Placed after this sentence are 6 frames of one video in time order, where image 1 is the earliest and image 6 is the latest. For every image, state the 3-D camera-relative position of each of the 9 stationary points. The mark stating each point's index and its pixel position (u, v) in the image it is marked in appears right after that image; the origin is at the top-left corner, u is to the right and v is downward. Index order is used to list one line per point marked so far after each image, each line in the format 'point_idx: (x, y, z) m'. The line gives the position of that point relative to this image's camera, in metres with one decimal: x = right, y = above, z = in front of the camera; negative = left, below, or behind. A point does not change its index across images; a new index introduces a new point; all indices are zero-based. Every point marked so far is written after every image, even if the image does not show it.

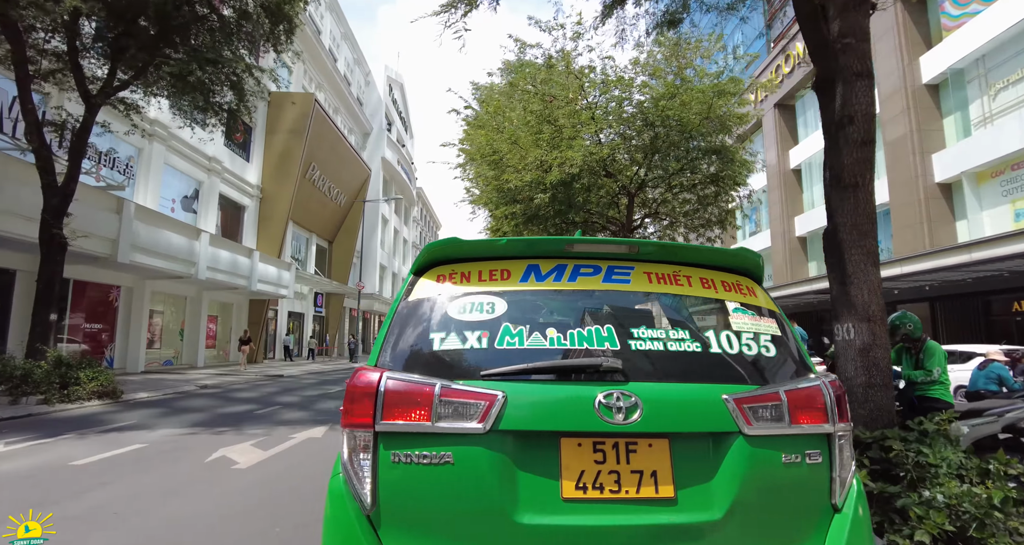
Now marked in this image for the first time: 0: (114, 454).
0: (-5.3, -2.4, +7.1) m
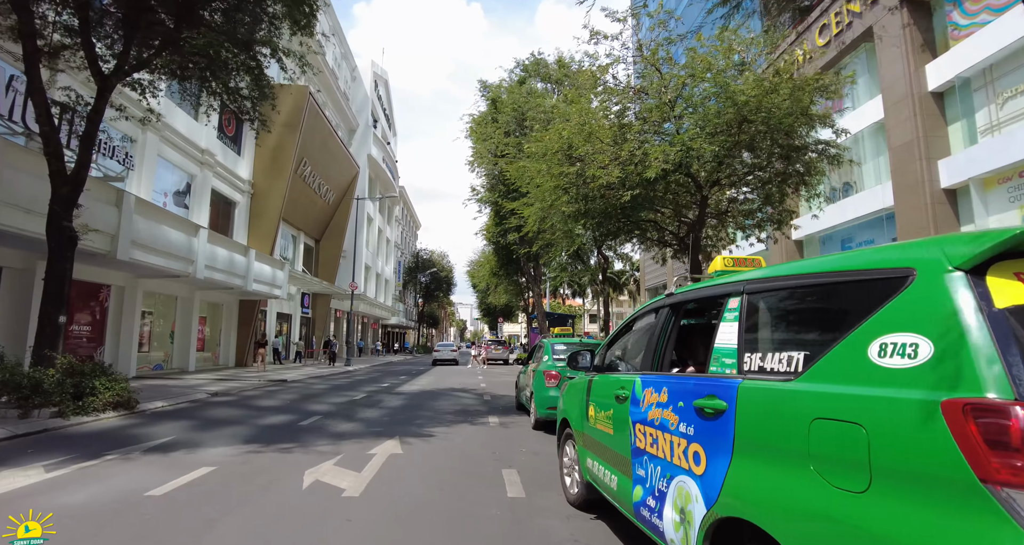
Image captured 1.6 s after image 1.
0: (-3.8, -2.4, +6.2) m
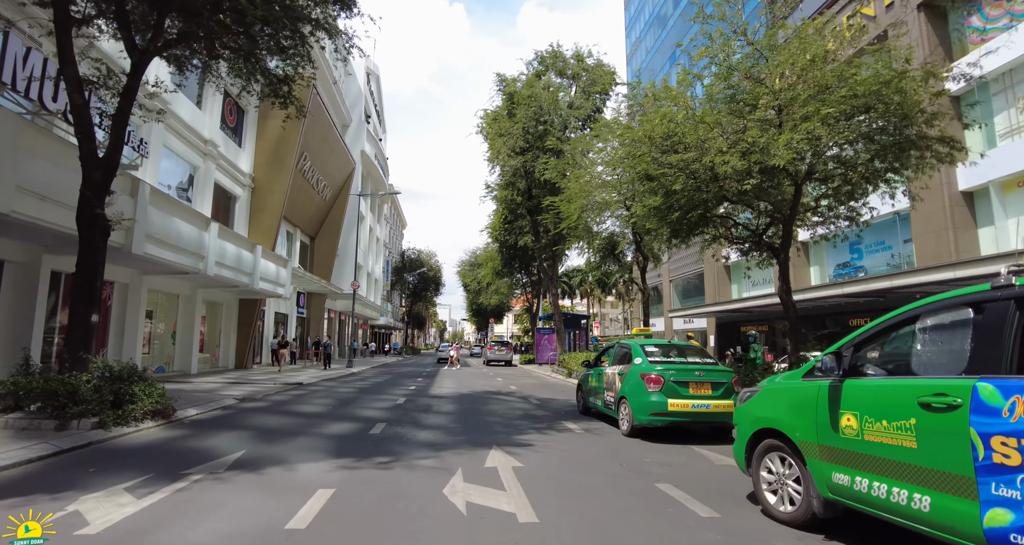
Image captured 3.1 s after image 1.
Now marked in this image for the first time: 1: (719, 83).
0: (-2.0, -2.3, +5.4) m
1: (+3.7, +3.3, +9.5) m
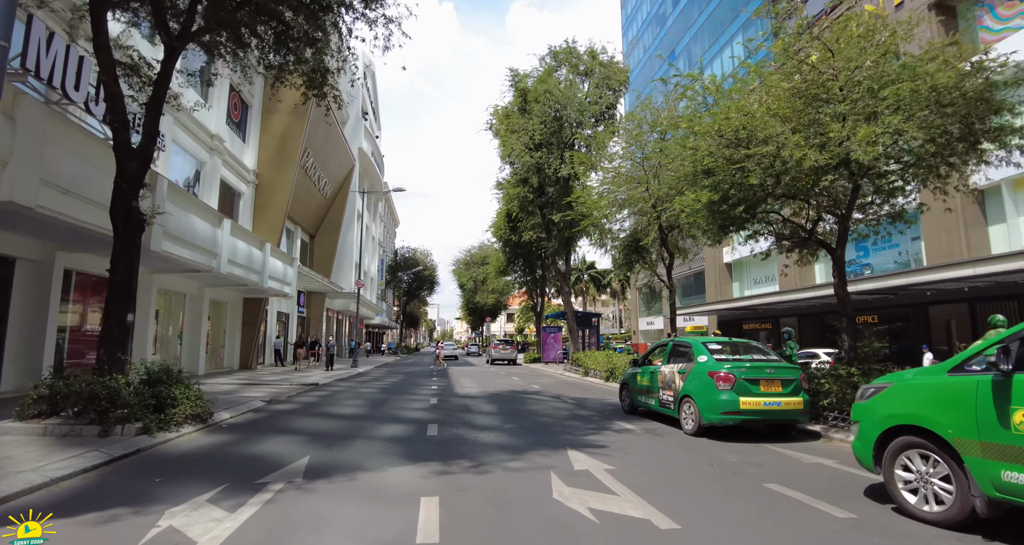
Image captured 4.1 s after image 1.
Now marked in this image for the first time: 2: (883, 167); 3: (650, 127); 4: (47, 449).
0: (-0.8, -2.2, +5.0) m
1: (+4.7, +3.4, +9.3) m
2: (+6.2, +1.8, +9.3) m
3: (+4.5, +4.7, +17.2) m
4: (-6.3, -2.4, +7.3) m
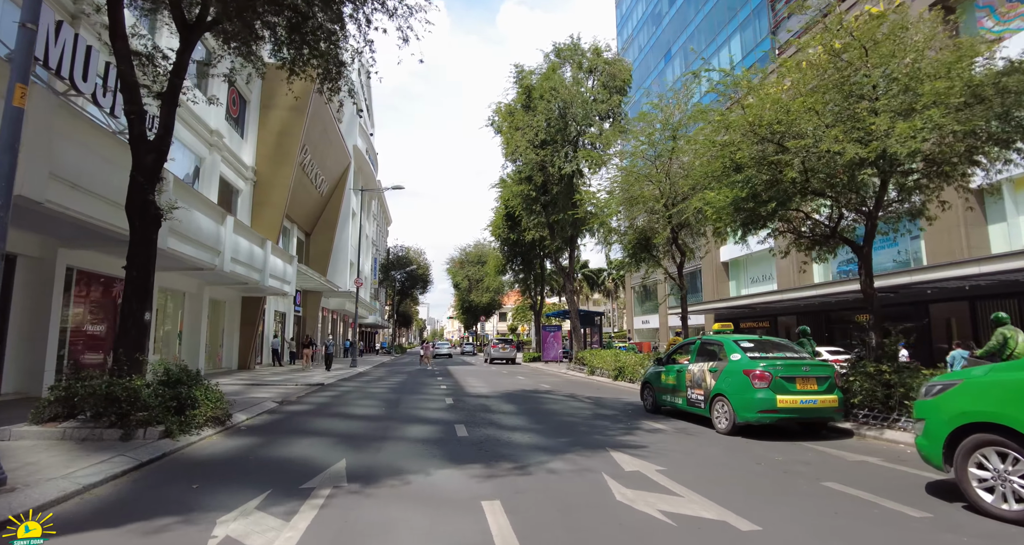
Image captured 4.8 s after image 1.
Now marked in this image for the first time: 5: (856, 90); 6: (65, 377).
0: (-0.2, -2.2, +4.9) m
1: (+5.3, +3.4, +9.3) m
2: (+6.7, +1.9, +9.3) m
3: (+4.8, +4.7, +17.2) m
4: (-5.7, -2.4, +7.0) m
5: (+5.6, +3.0, +8.7) m
6: (-7.1, -1.7, +8.5) m
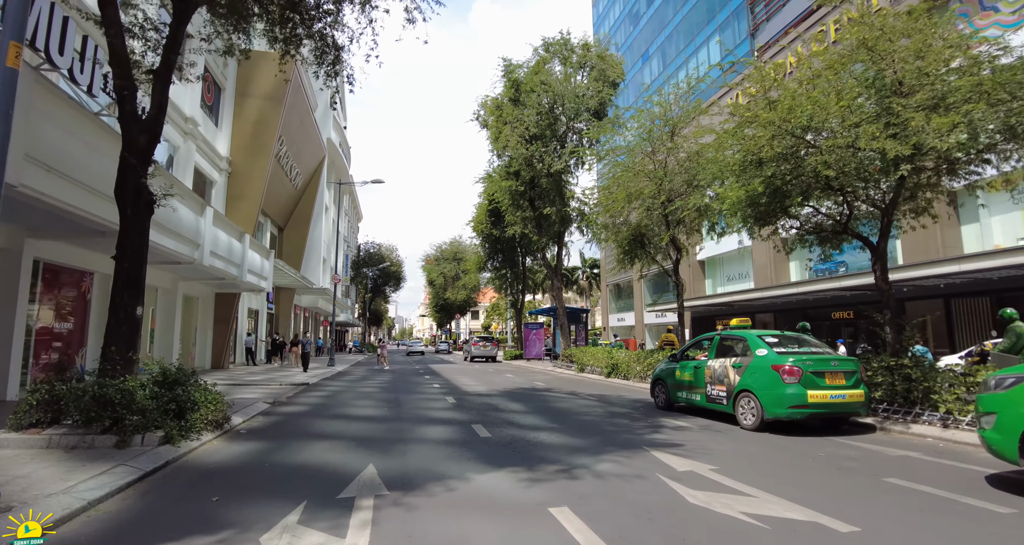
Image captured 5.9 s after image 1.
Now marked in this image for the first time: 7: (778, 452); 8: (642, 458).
0: (+0.5, -2.1, +4.5) m
1: (+5.6, +3.5, +9.2) m
2: (+7.0, +1.9, +9.3) m
3: (+4.7, +4.8, +17.1) m
4: (-5.2, -2.2, +6.2) m
5: (+6.0, +3.1, +8.7) m
6: (-6.6, -1.5, +7.6) m
7: (+3.5, -2.4, +7.2) m
8: (+1.7, -2.4, +6.8) m
